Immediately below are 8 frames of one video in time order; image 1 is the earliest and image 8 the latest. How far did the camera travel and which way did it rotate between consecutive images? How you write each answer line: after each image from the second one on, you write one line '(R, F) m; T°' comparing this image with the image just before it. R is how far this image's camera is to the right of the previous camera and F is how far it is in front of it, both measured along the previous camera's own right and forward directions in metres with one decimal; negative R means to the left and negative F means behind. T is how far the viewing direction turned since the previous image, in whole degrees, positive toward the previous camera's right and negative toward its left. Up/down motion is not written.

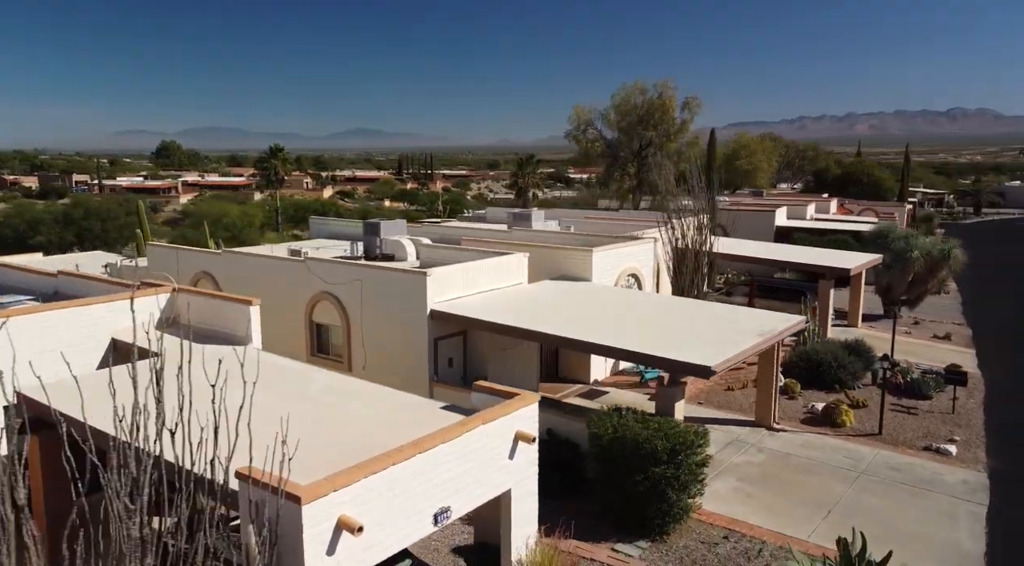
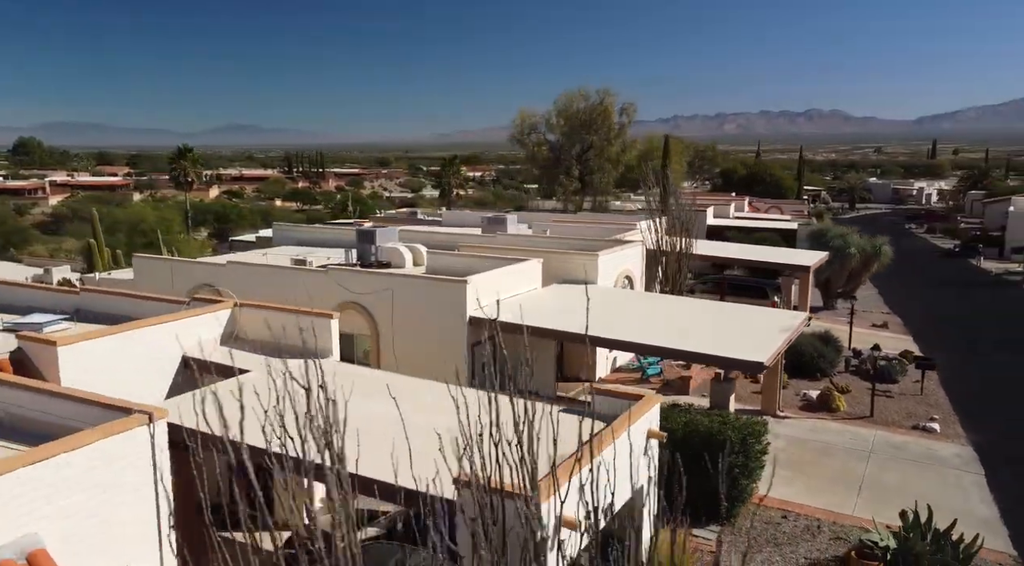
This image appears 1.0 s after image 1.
(-2.4, -0.3) m; +8°
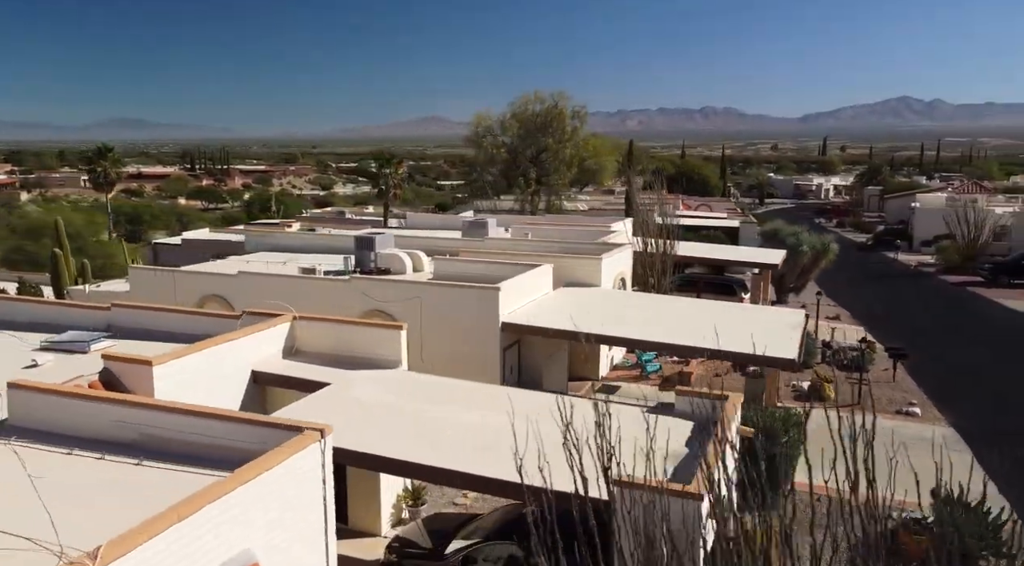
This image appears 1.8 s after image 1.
(-2.0, -0.3) m; +6°
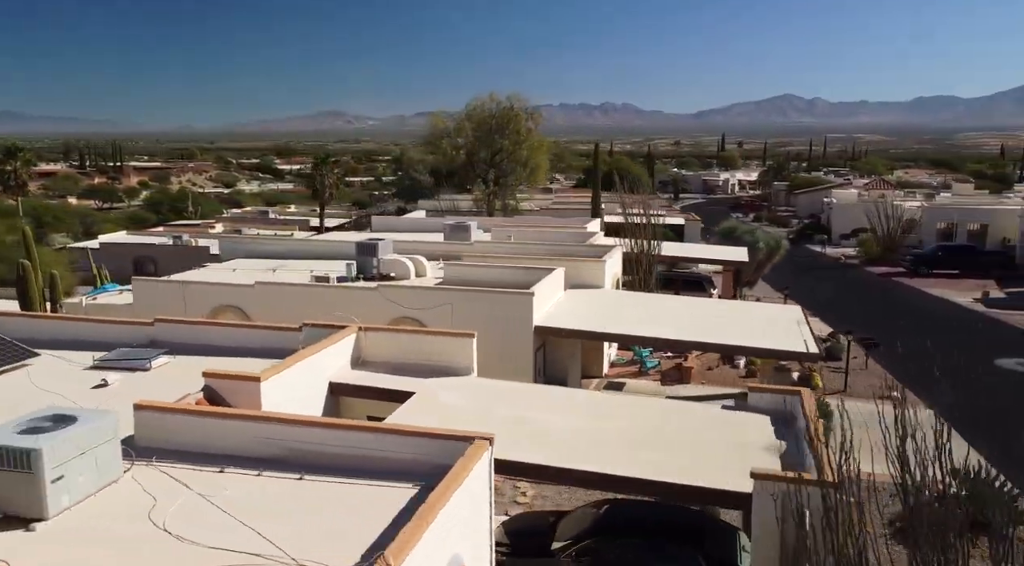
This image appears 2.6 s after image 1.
(-2.1, -0.3) m; +6°
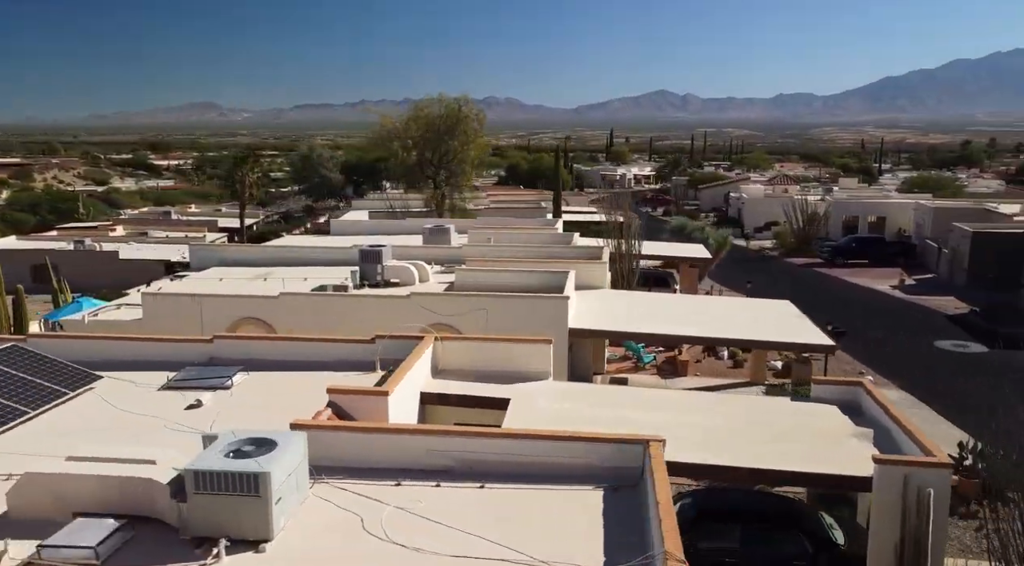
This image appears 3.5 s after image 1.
(-2.5, -0.3) m; +7°
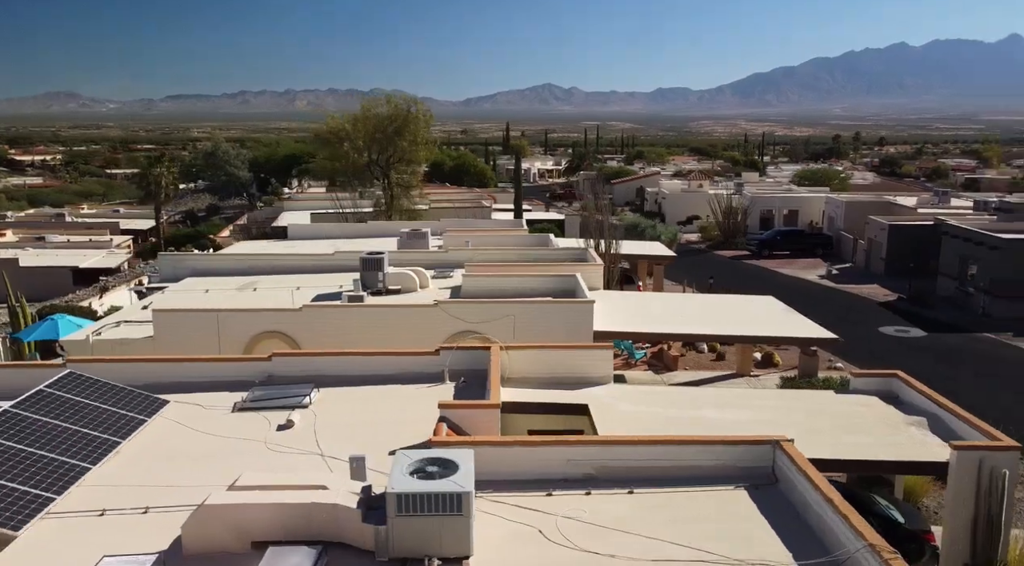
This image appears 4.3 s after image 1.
(-2.3, -0.2) m; +7°
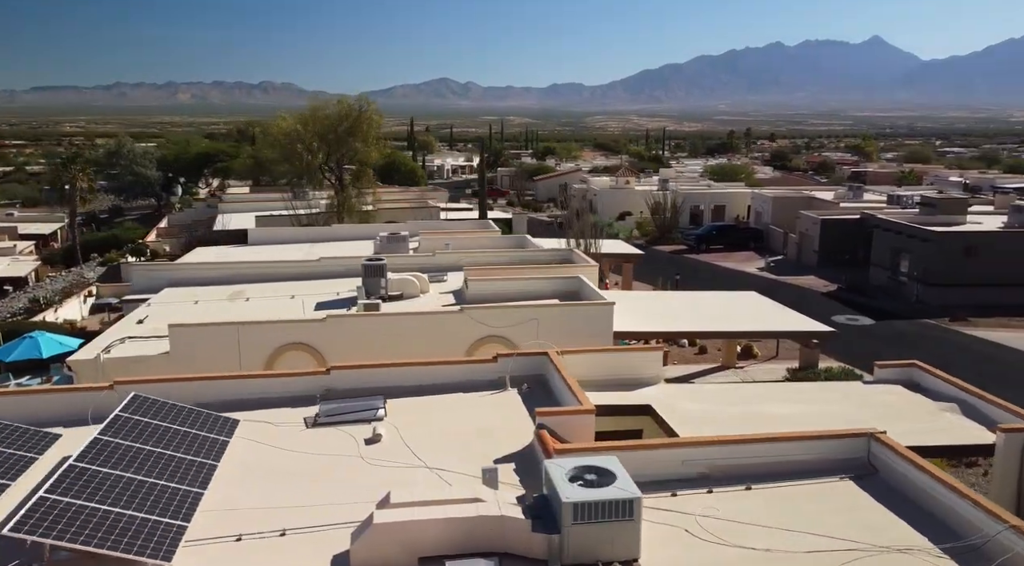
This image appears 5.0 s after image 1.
(-2.1, -0.1) m; +6°
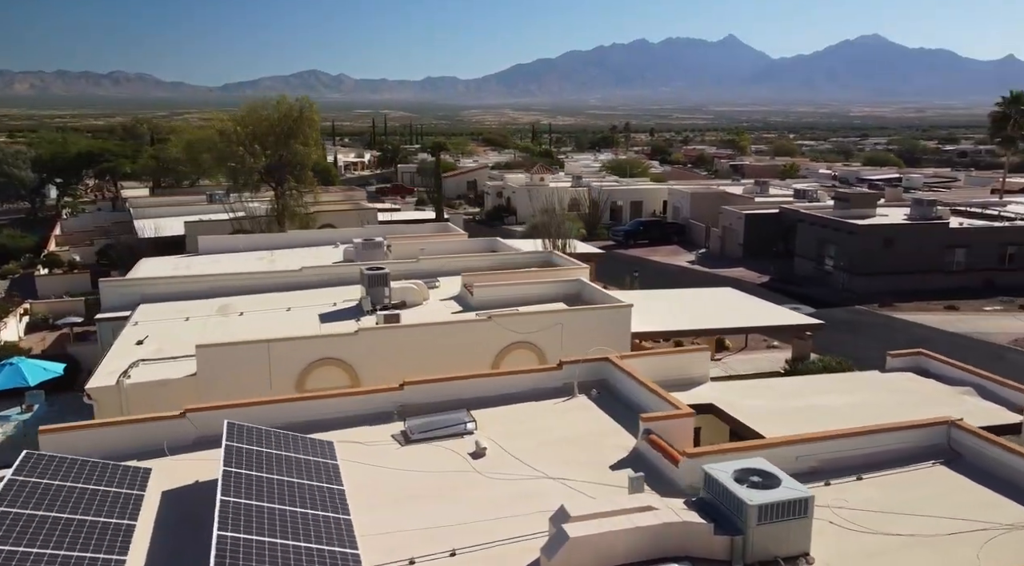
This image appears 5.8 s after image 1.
(-2.6, -0.1) m; +8°
